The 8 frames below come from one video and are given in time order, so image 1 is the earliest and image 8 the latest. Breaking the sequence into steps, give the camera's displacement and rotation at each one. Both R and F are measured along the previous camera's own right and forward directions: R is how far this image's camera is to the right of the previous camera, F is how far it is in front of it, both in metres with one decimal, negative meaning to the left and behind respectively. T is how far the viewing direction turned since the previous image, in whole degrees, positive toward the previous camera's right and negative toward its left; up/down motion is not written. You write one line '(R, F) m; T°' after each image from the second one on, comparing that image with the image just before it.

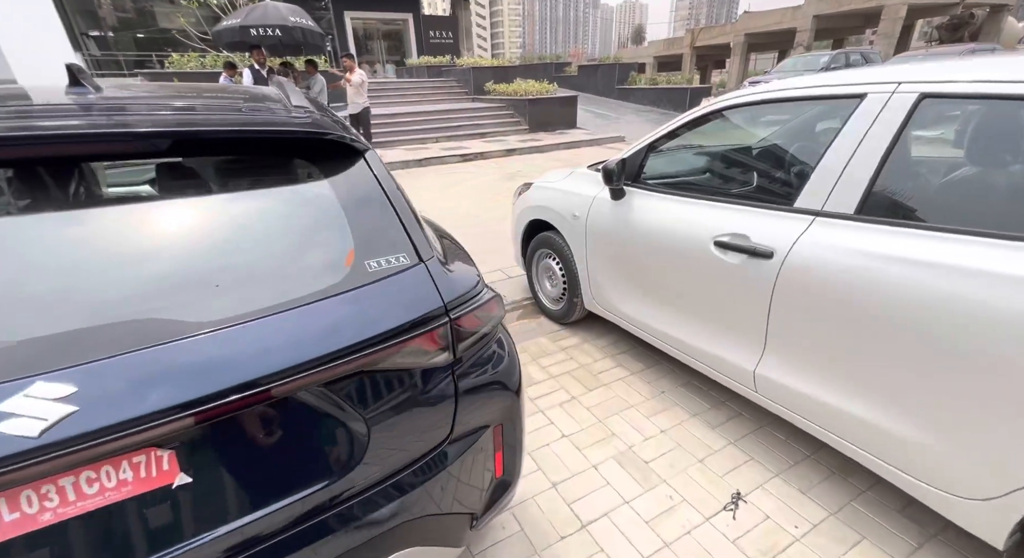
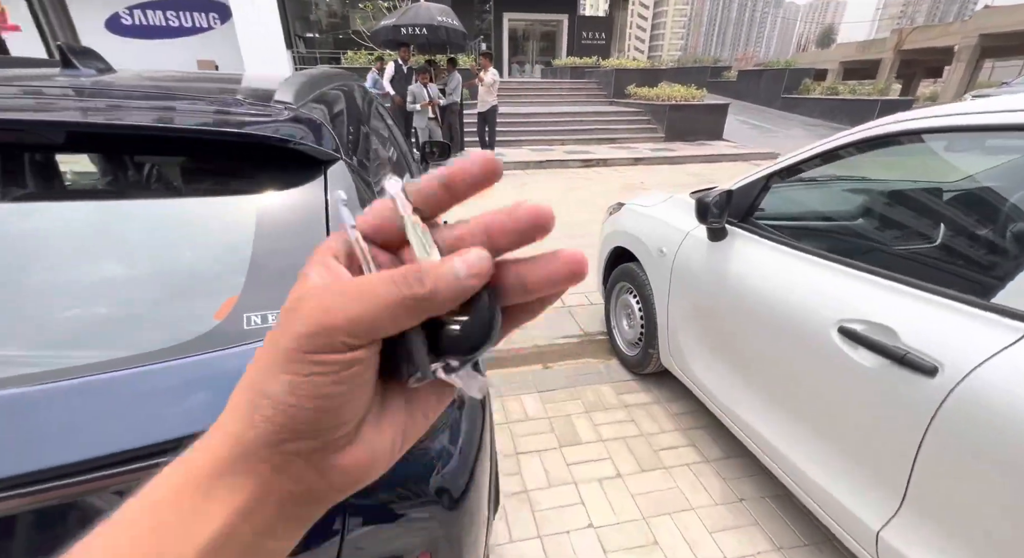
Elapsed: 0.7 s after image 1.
(+0.3, +0.5) m; -16°
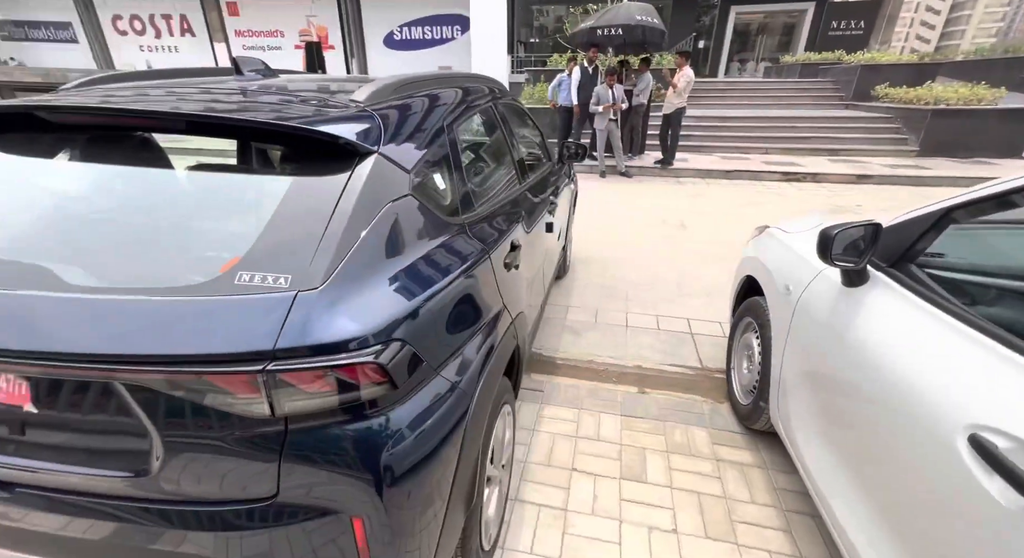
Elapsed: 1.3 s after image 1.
(+0.5, +0.1) m; -23°
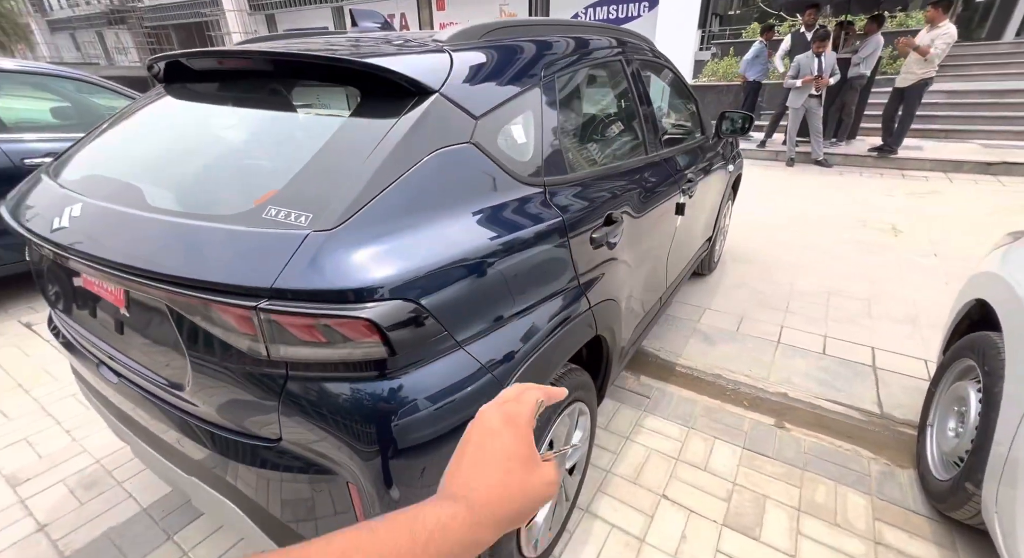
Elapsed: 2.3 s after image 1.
(+0.3, +0.3) m; -20°
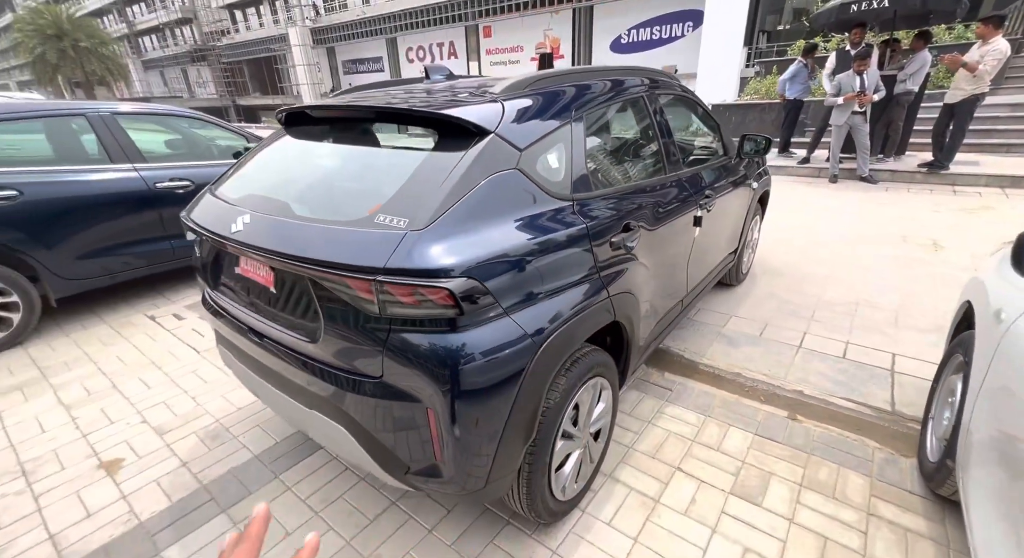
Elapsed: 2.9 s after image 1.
(0.0, -0.4) m; -5°
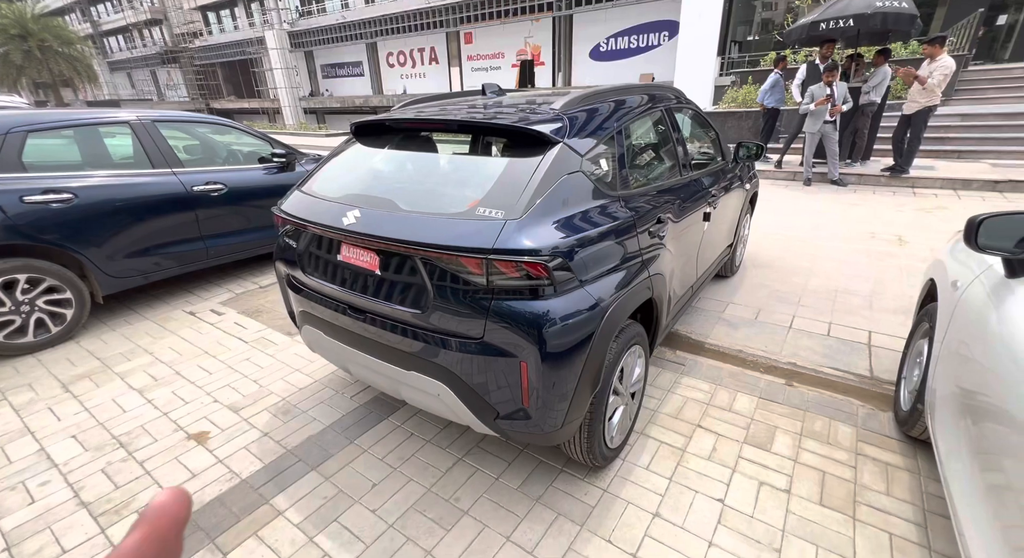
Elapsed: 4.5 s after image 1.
(-0.4, -0.3) m; +3°
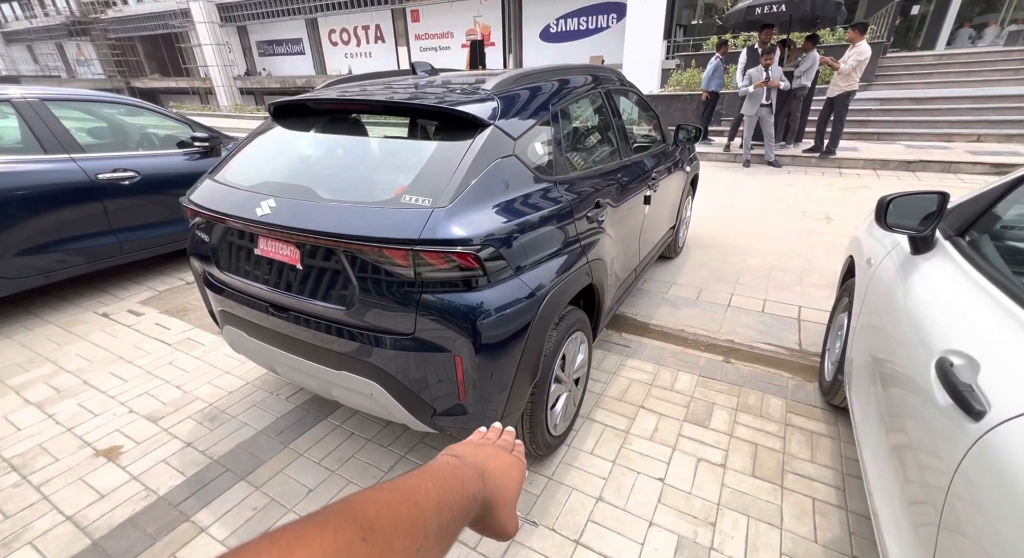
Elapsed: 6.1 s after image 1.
(+0.1, +0.1) m; +5°
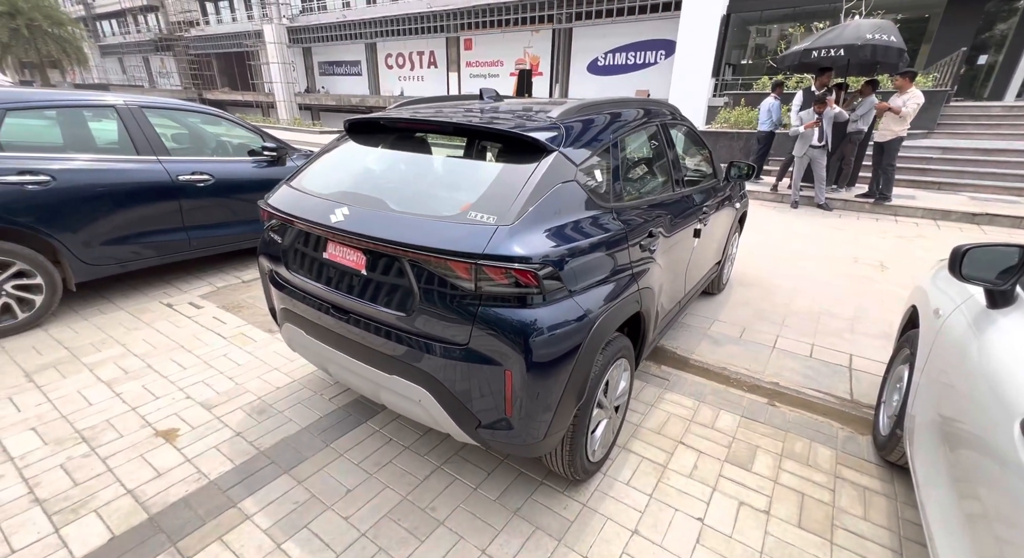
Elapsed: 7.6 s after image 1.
(-0.1, 0.0) m; -4°
